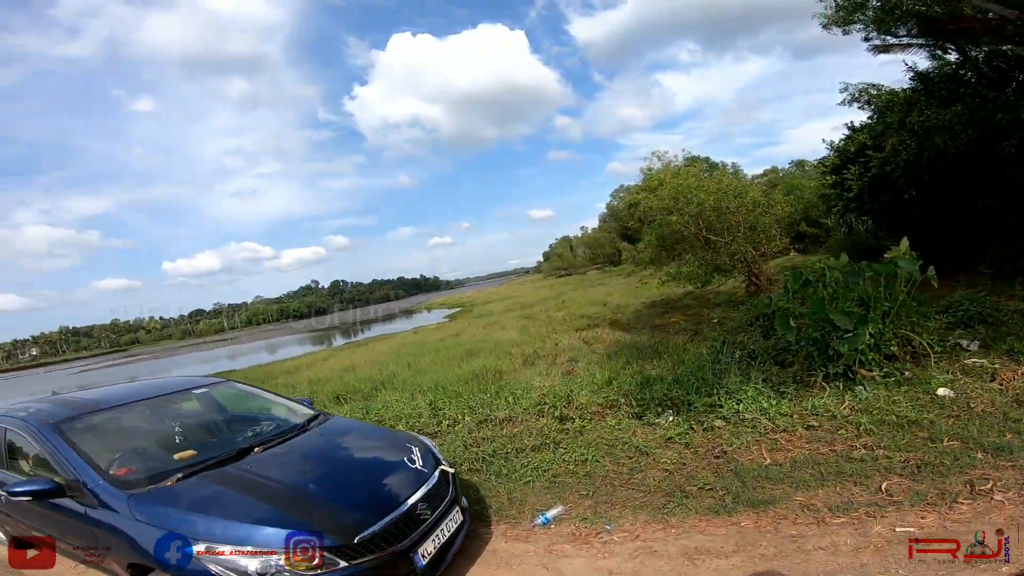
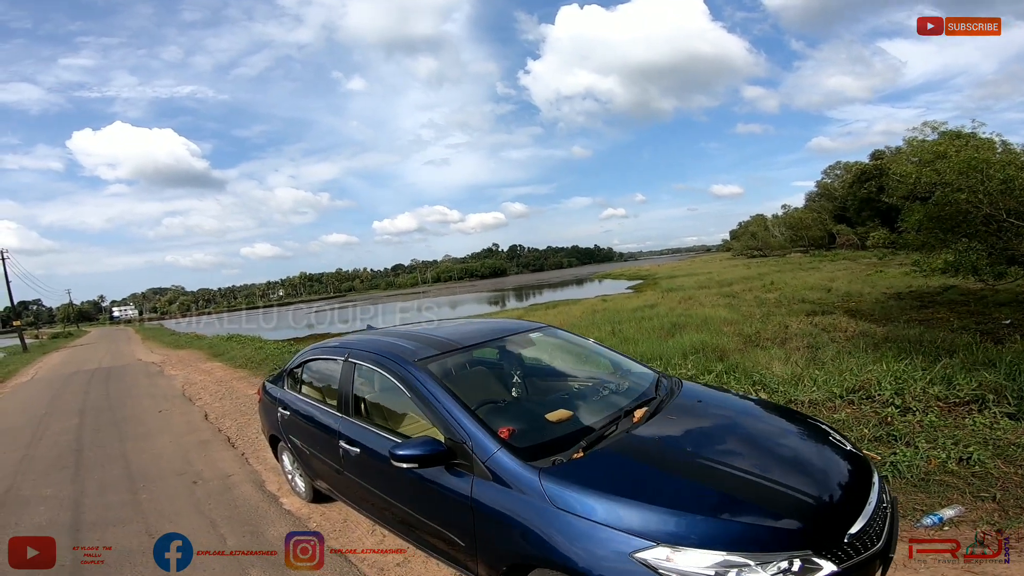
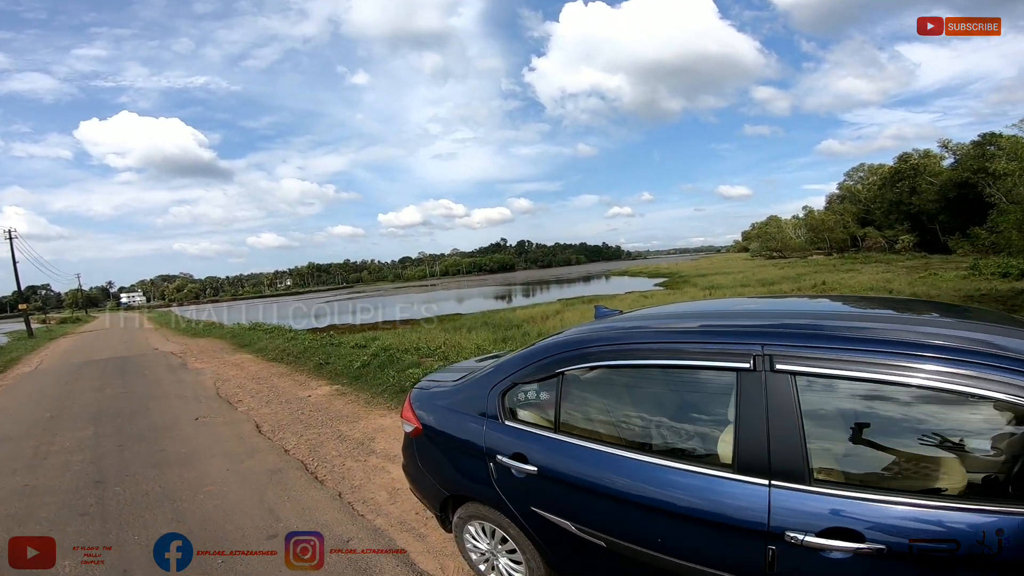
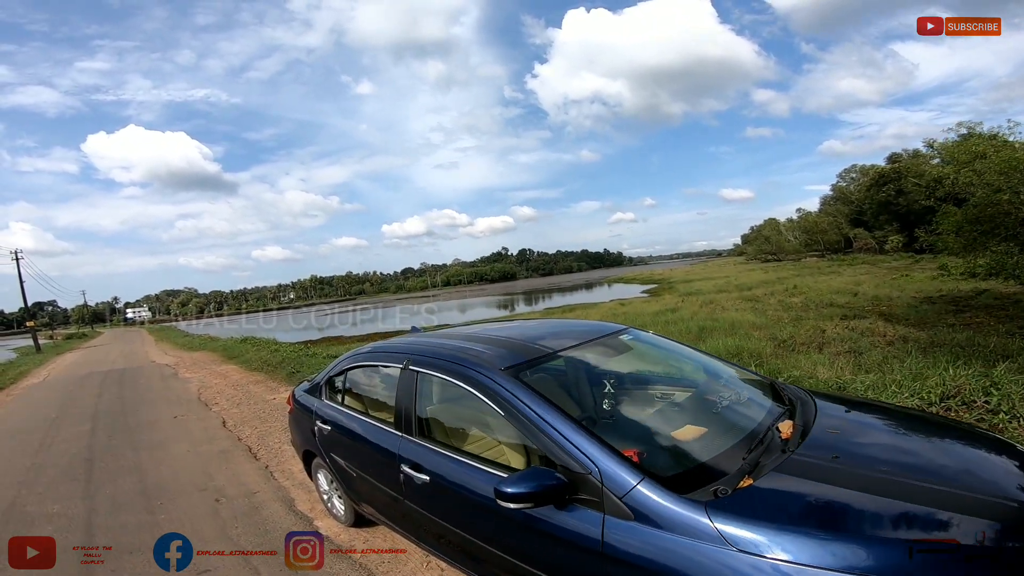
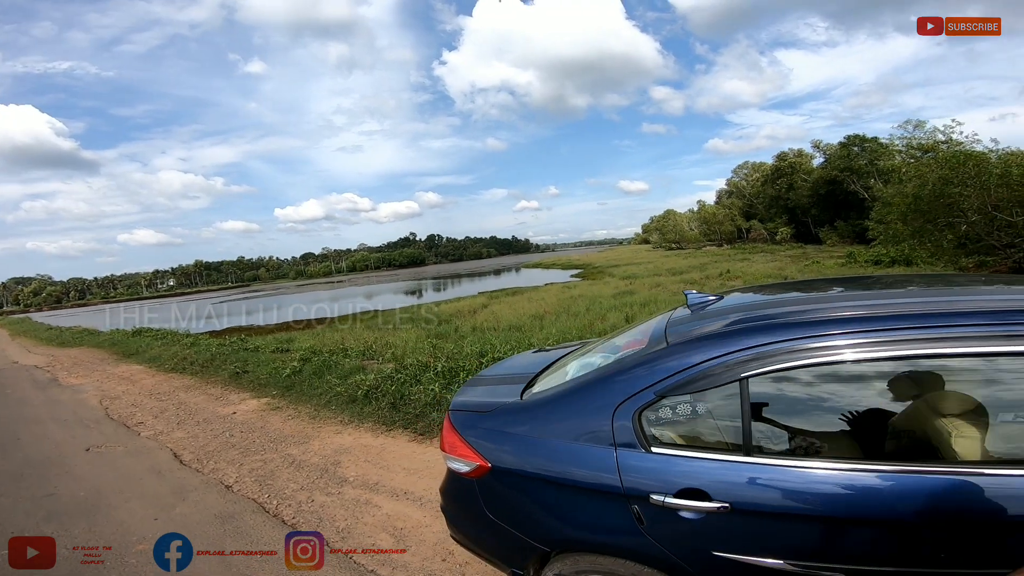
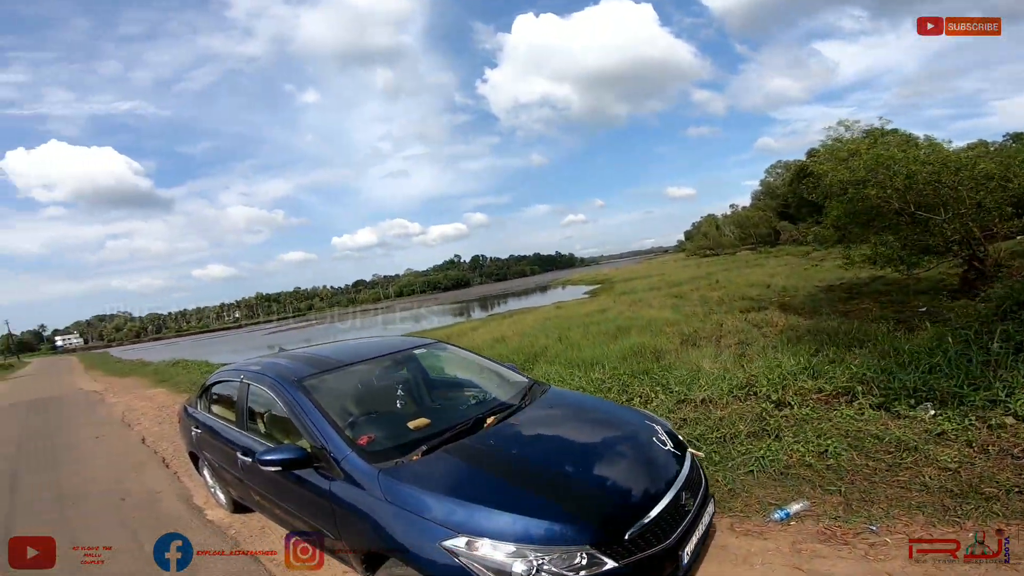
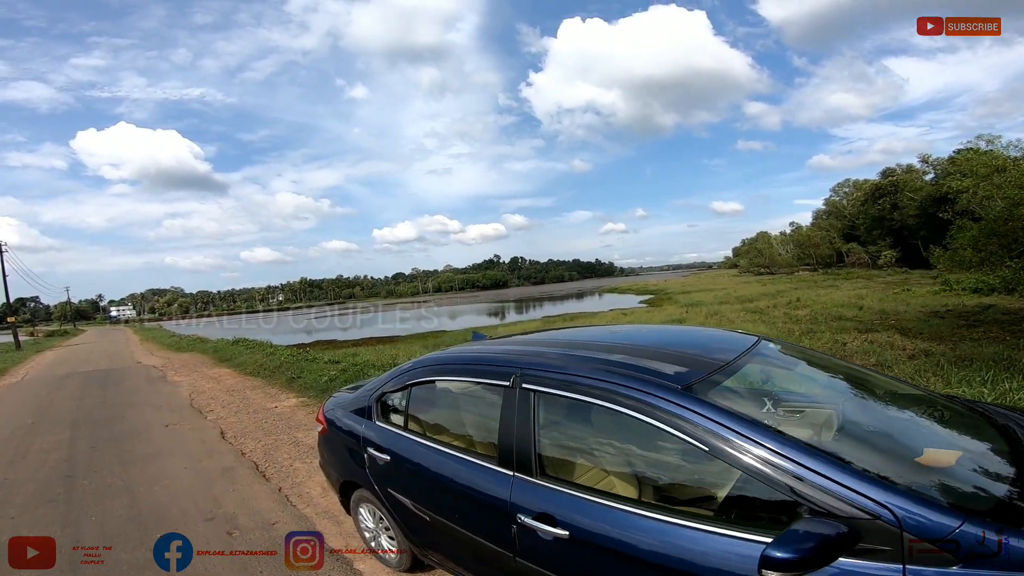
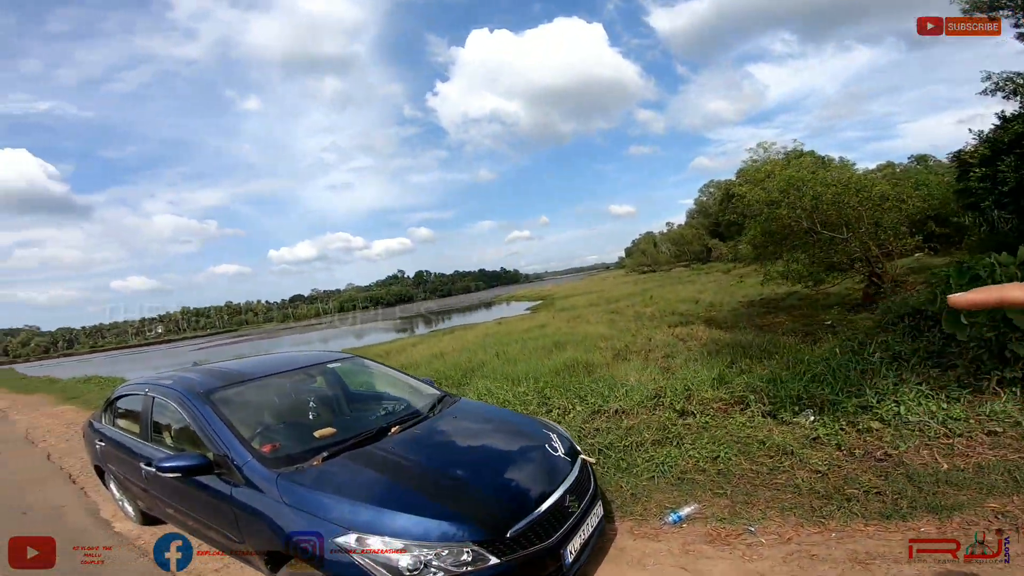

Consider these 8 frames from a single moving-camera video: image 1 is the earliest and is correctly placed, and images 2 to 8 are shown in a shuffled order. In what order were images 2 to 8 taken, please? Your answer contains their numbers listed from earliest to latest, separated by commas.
8, 6, 2, 4, 7, 3, 5
